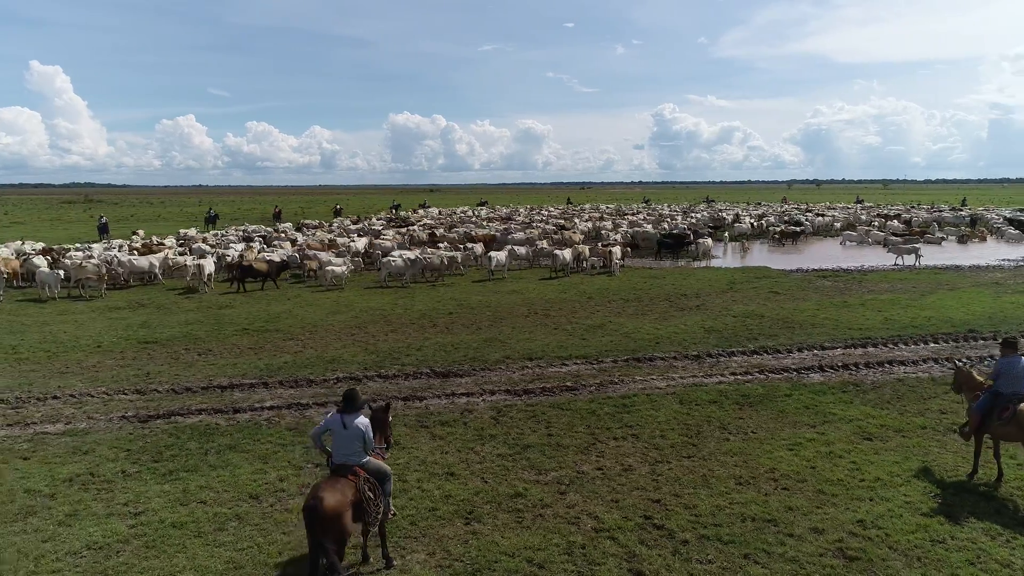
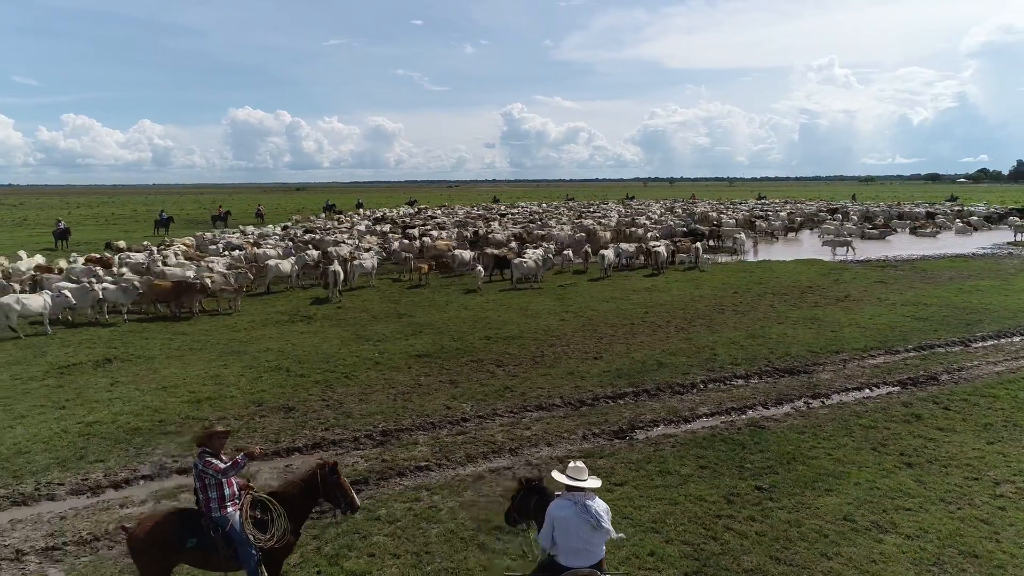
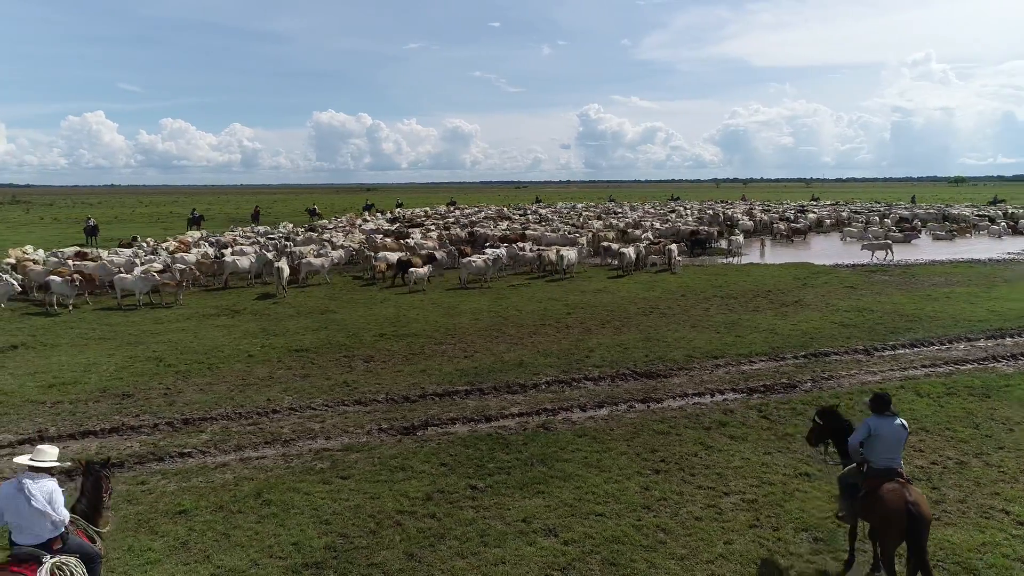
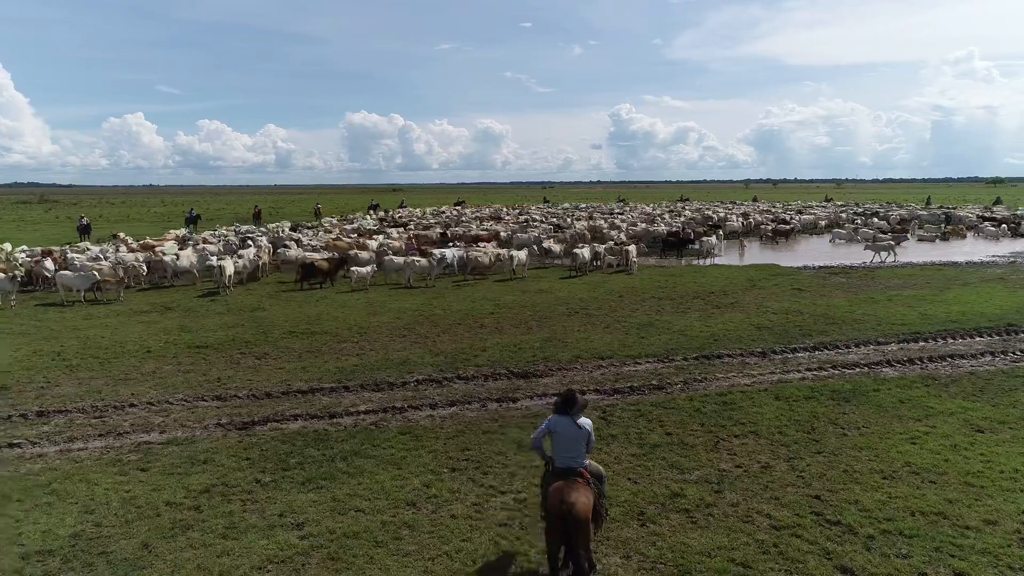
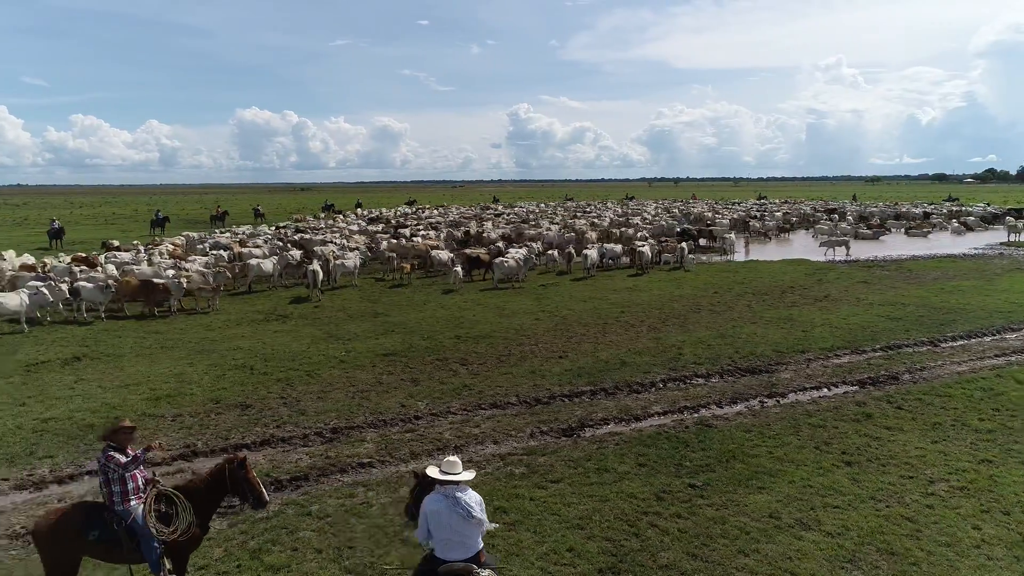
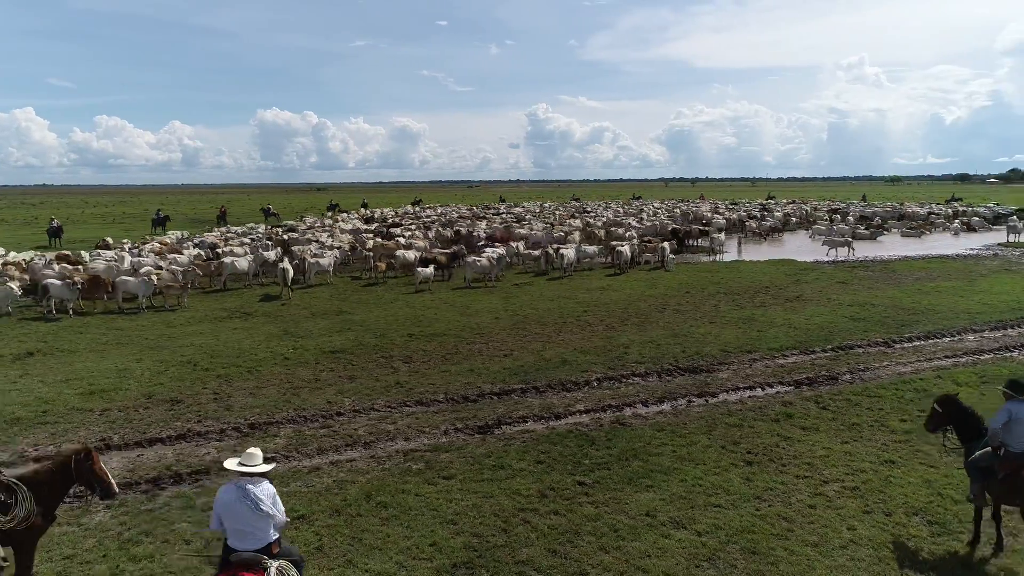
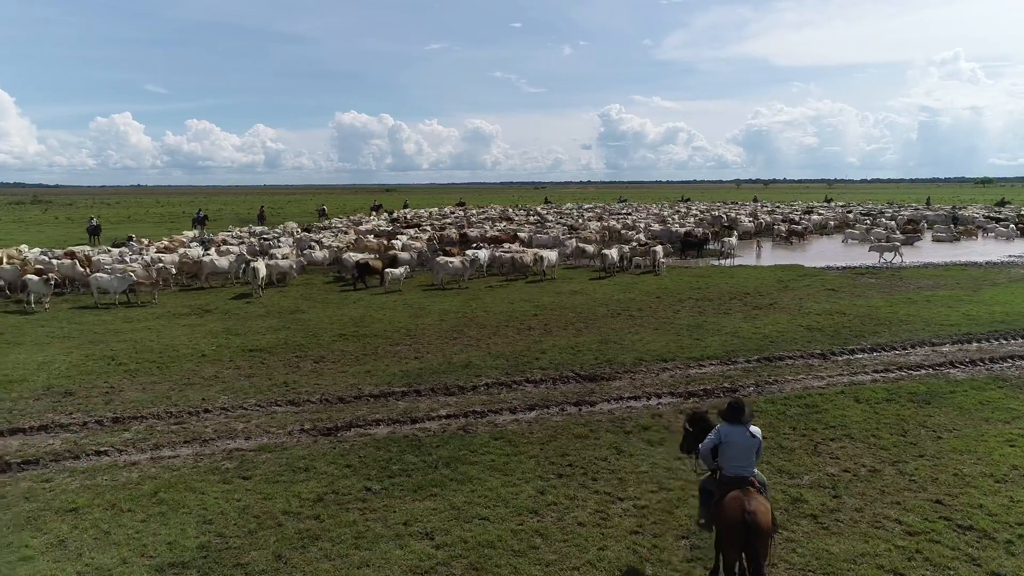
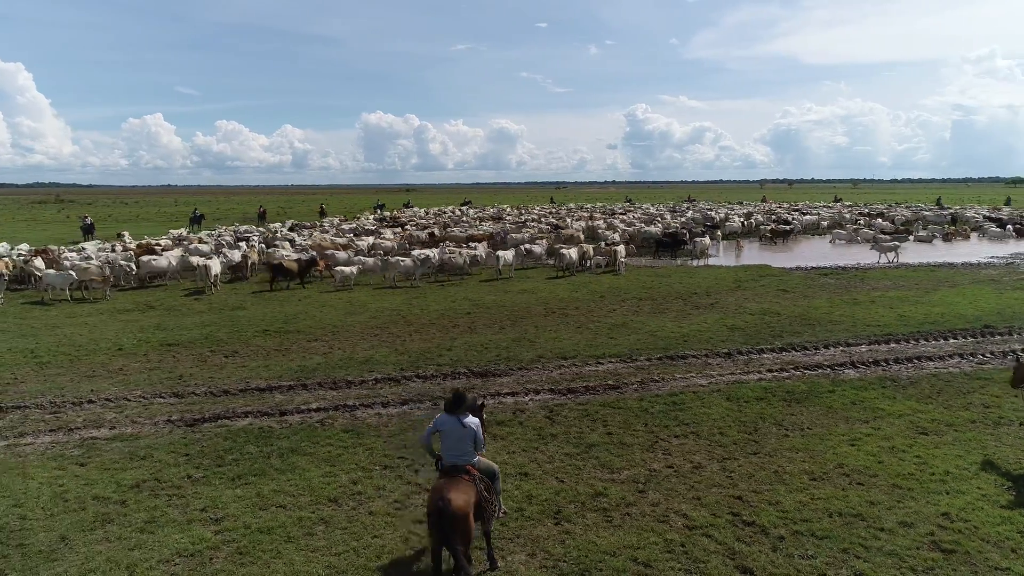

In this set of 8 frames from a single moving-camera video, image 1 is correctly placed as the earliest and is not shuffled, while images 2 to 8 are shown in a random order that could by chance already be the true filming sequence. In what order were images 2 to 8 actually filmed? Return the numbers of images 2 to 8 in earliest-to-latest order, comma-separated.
8, 4, 7, 3, 6, 5, 2
